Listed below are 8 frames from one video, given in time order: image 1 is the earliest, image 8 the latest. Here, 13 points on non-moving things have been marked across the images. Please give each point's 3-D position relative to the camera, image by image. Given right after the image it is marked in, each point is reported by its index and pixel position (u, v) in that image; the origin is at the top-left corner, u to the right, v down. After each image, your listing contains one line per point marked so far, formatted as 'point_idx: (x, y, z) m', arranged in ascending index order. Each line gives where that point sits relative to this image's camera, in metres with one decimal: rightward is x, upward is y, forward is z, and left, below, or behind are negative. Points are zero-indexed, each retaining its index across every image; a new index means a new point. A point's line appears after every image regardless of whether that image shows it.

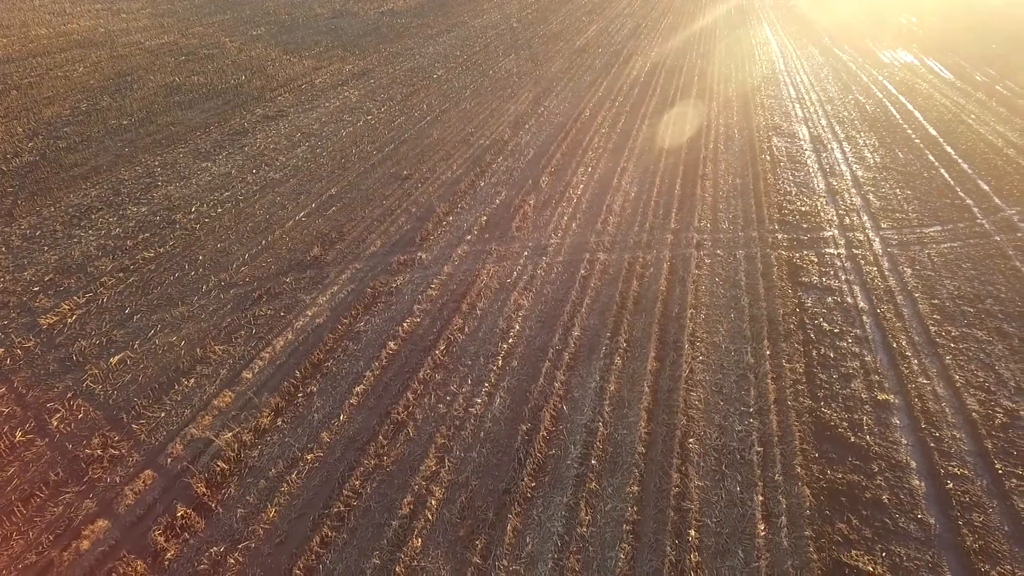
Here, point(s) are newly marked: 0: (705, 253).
0: (+2.8, +0.5, +9.0) m
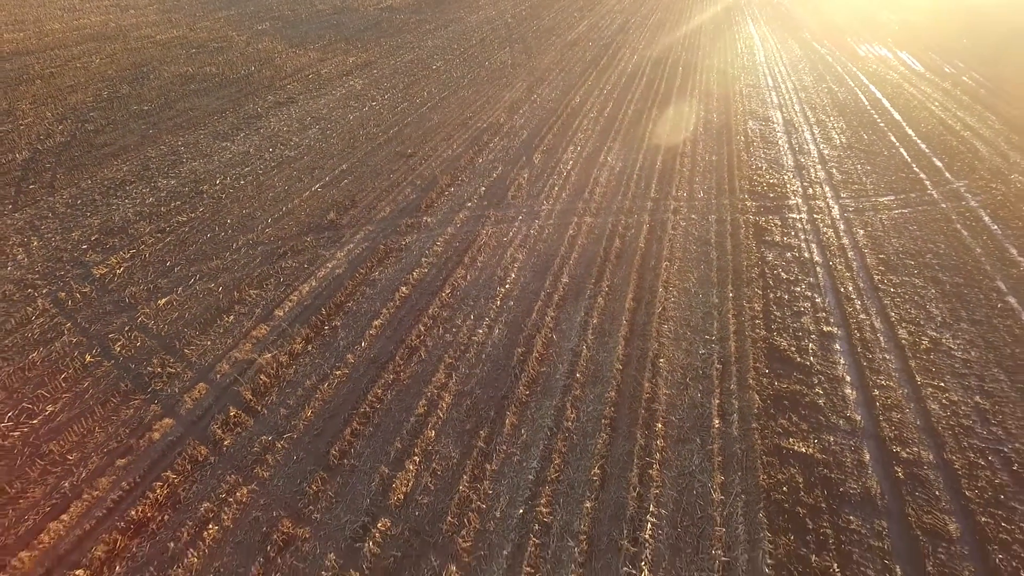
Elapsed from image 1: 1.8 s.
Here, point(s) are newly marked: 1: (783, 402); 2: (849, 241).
0: (+2.7, +1.2, +10.1) m
1: (+2.9, -1.2, +6.5) m
2: (+5.3, +0.7, +9.6) m
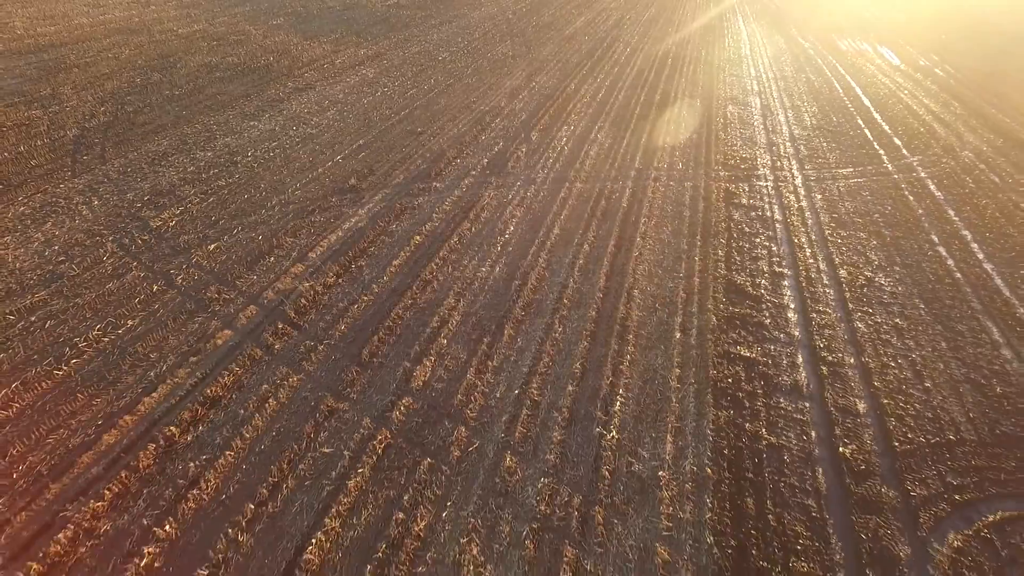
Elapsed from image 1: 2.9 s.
0: (+2.7, +1.9, +11.4) m
1: (+2.8, -0.4, +7.8) m
2: (+5.3, +1.5, +10.9) m
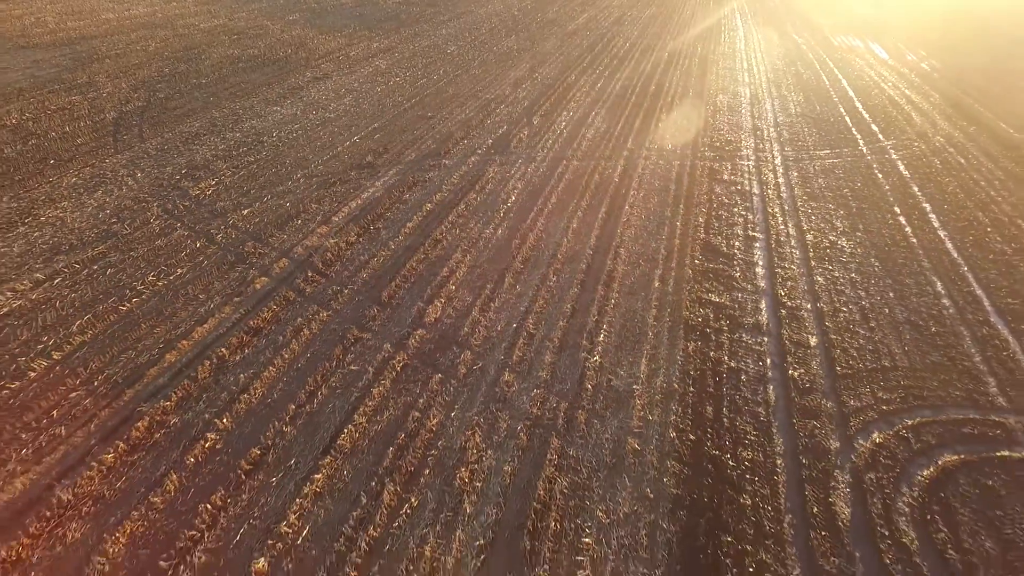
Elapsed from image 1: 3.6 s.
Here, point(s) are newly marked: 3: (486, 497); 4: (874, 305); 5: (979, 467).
0: (+2.8, +2.6, +12.4) m
1: (+2.8, +0.2, +8.8) m
2: (+5.3, +2.1, +11.9) m
3: (-0.2, -1.9, +5.5) m
4: (+4.9, -0.2, +8.3) m
5: (+4.5, -1.7, +5.9) m
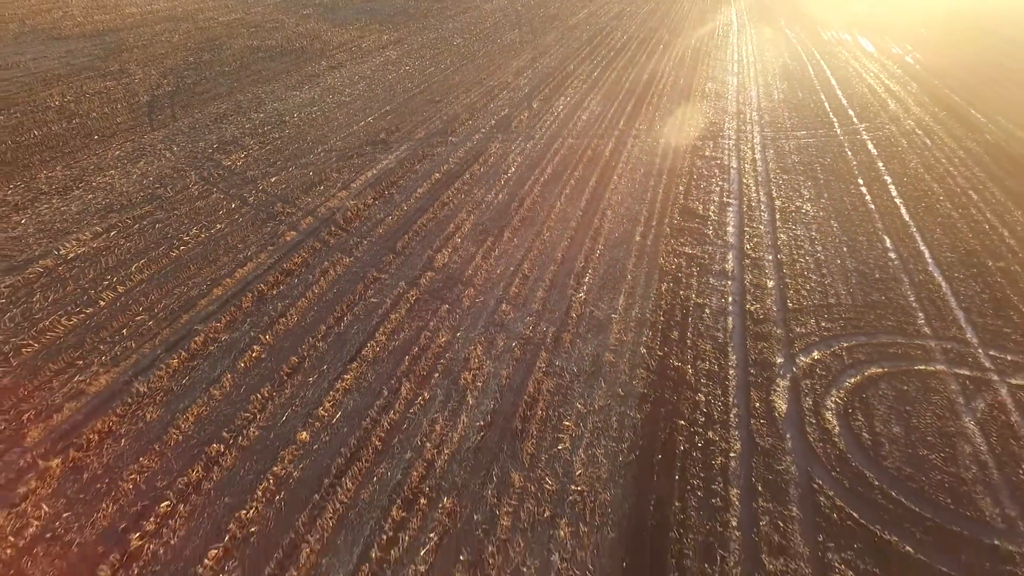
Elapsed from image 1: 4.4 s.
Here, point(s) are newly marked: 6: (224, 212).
0: (+2.8, +3.3, +13.6) m
1: (+2.8, +0.9, +10.0) m
2: (+5.3, +2.8, +13.1) m
3: (-0.3, -1.1, +6.7) m
4: (+4.9, +0.5, +9.4) m
5: (+4.4, -1.0, +7.1) m
6: (-4.8, +1.3, +10.3) m
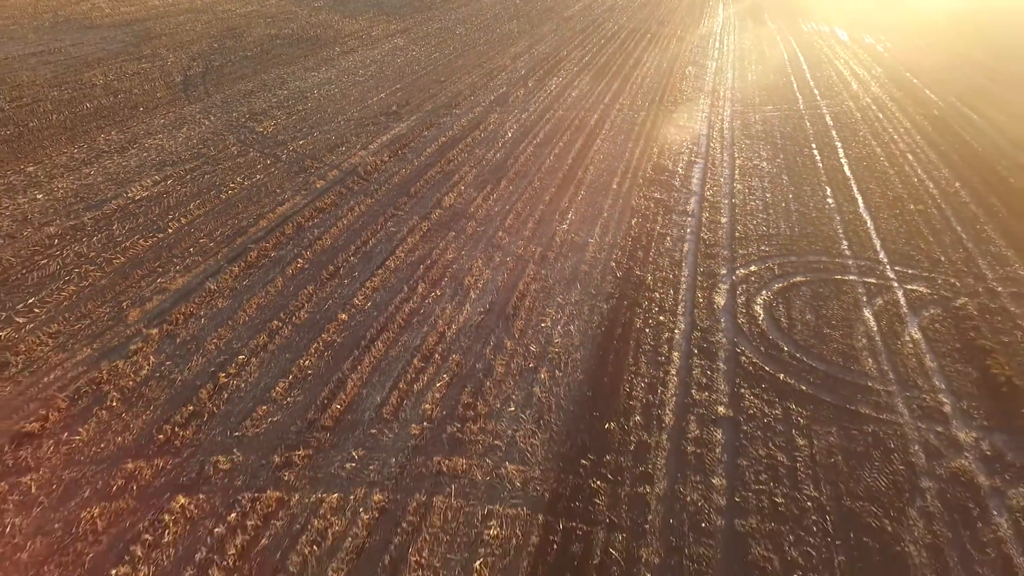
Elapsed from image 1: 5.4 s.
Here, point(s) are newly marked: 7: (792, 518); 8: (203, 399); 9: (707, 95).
0: (+2.7, +4.4, +15.3) m
1: (+2.7, +2.0, +11.7) m
2: (+5.2, +3.9, +14.8) m
3: (-0.4, 0.0, +8.4) m
4: (+4.8, +1.6, +11.1) m
5: (+4.4, +0.1, +8.8) m
6: (-4.9, +2.4, +12.0) m
7: (+2.5, -2.0, +5.5) m
8: (-3.3, -1.2, +6.5) m
9: (+5.4, +5.3, +17.0) m
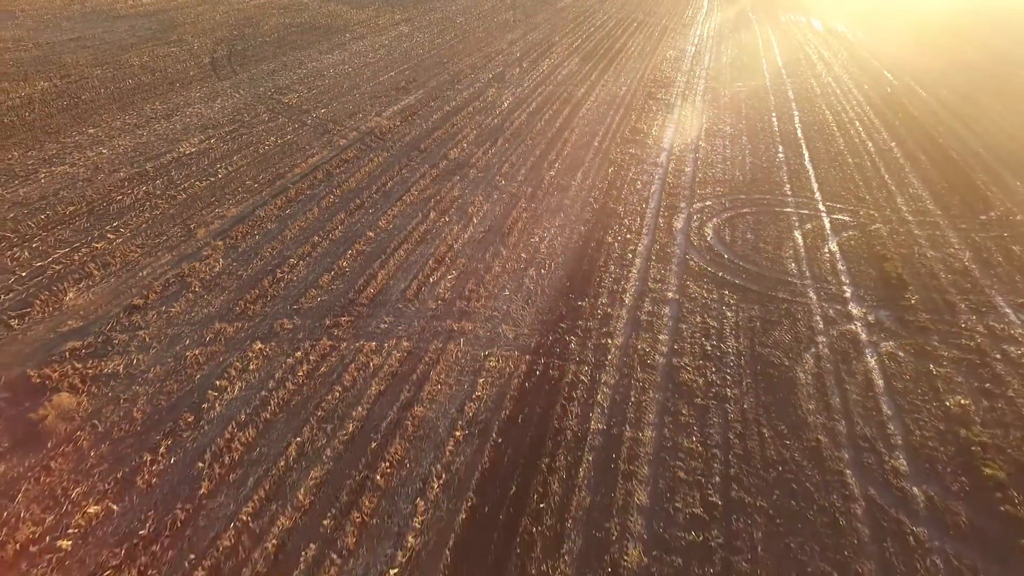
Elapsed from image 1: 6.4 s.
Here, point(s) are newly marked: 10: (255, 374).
0: (+2.6, +5.6, +17.1) m
1: (+2.6, +3.2, +13.6) m
2: (+5.1, +5.1, +16.6) m
3: (-0.5, +1.2, +10.2) m
4: (+4.7, +2.8, +13.0) m
5: (+4.3, +1.3, +10.6) m
6: (-5.0, +3.6, +13.9) m
7: (+2.4, -0.8, +7.3) m
8: (-3.4, 0.0, +8.4) m
9: (+5.3, +6.6, +18.8) m
10: (-2.9, -1.0, +6.9) m
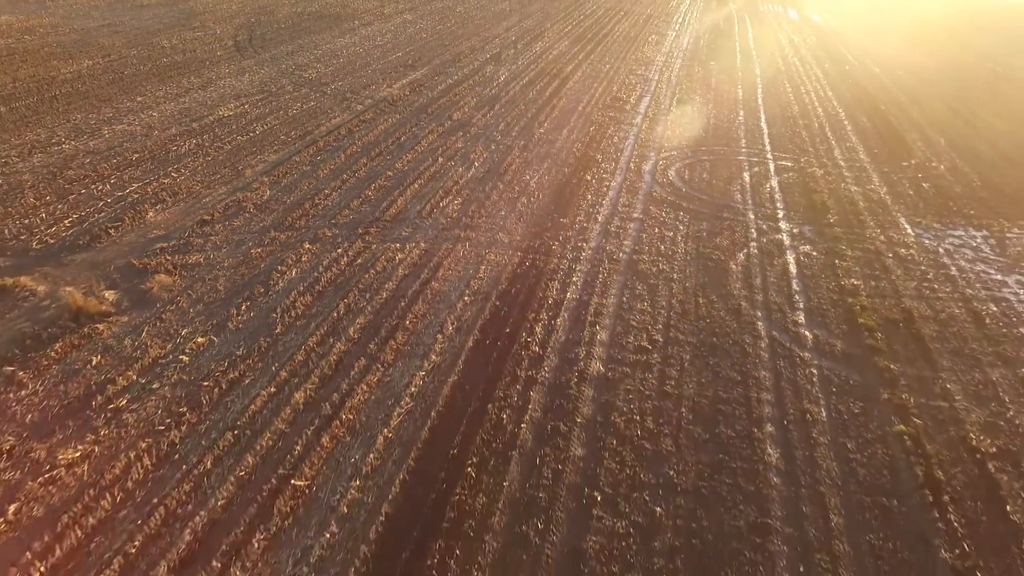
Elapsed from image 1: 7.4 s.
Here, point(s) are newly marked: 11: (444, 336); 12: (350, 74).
0: (+2.5, +6.9, +19.1) m
1: (+2.5, +4.6, +15.5) m
2: (+5.0, +6.5, +18.6) m
3: (-0.5, +2.5, +12.2) m
4: (+4.6, +4.1, +14.9) m
5: (+4.2, +2.6, +12.6) m
6: (-5.1, +4.9, +15.8) m
7: (+2.4, +0.5, +9.3) m
8: (-3.4, +1.3, +10.3) m
9: (+5.2, +7.9, +20.8) m
10: (-3.0, +0.3, +8.8) m
11: (-0.8, -0.6, +7.5) m
12: (-4.7, +6.1, +17.7) m
